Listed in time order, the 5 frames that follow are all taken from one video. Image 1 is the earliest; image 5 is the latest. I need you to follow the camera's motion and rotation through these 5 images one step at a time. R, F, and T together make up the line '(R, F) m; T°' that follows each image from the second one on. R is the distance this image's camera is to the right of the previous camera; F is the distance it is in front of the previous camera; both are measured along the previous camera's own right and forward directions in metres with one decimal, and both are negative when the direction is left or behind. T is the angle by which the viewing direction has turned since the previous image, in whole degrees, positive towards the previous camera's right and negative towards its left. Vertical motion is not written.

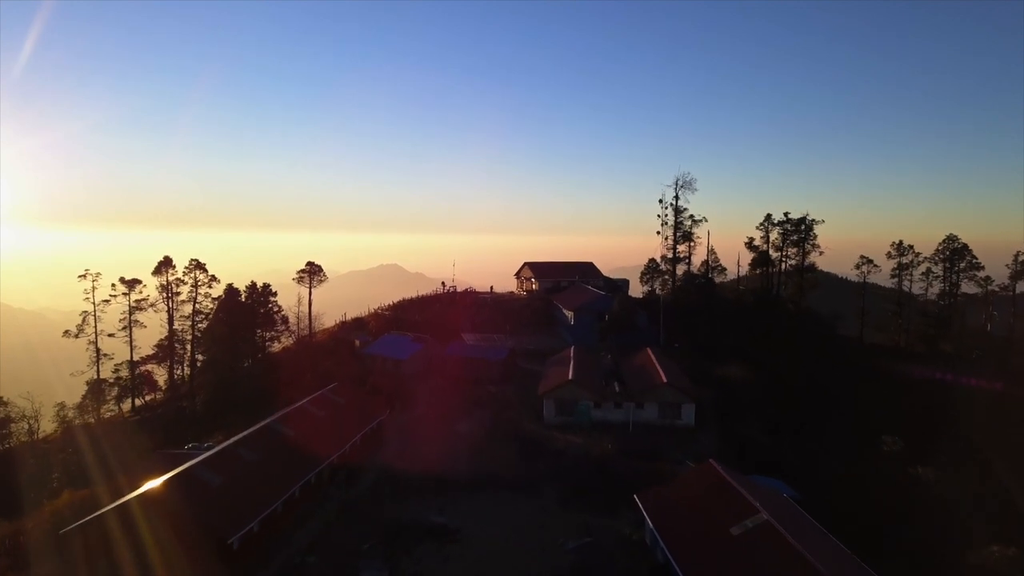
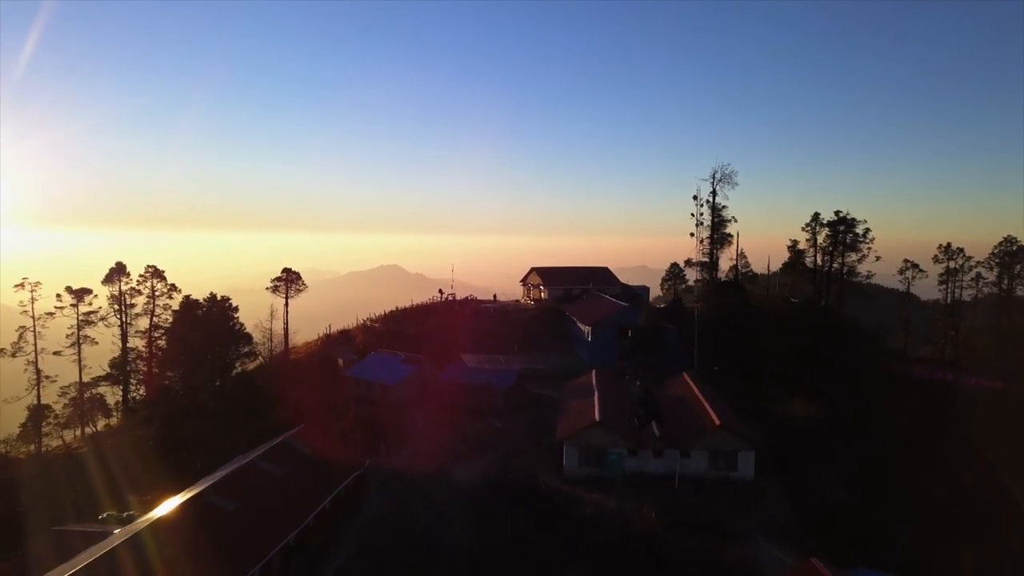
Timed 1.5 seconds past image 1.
(-0.4, +5.9) m; 0°
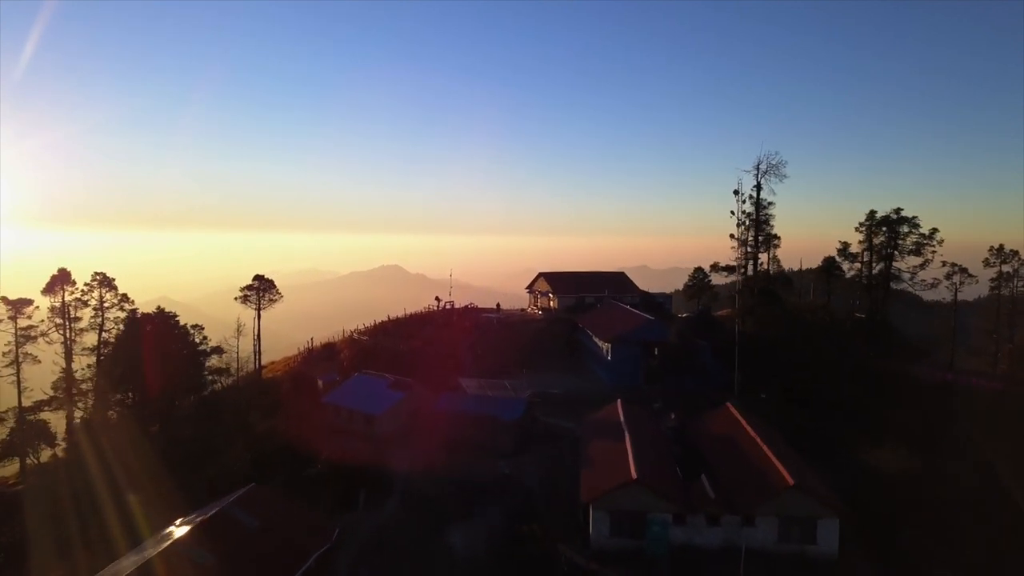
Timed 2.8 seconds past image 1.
(-0.3, +5.2) m; 0°
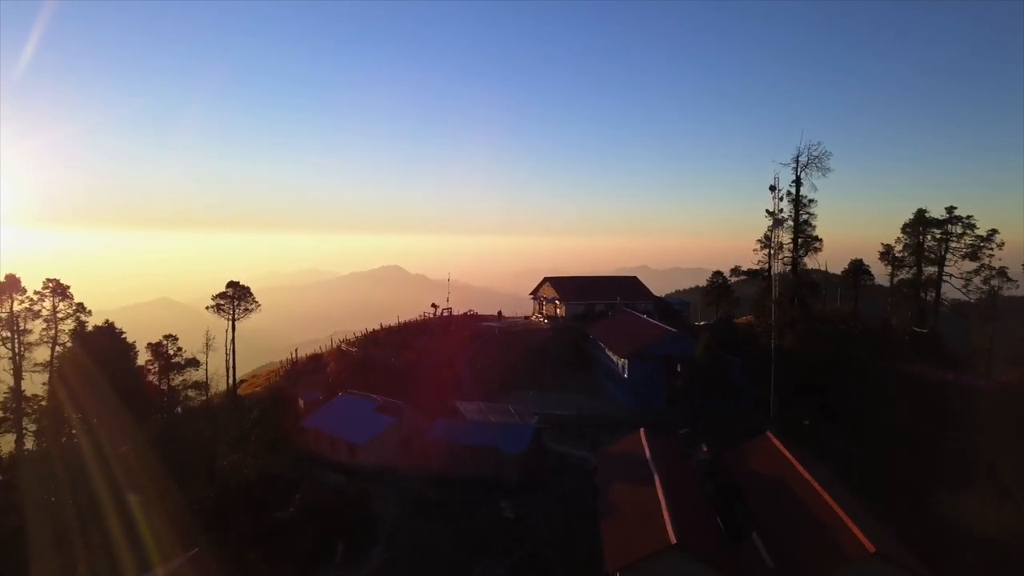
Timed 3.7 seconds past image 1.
(-0.2, +3.5) m; 0°
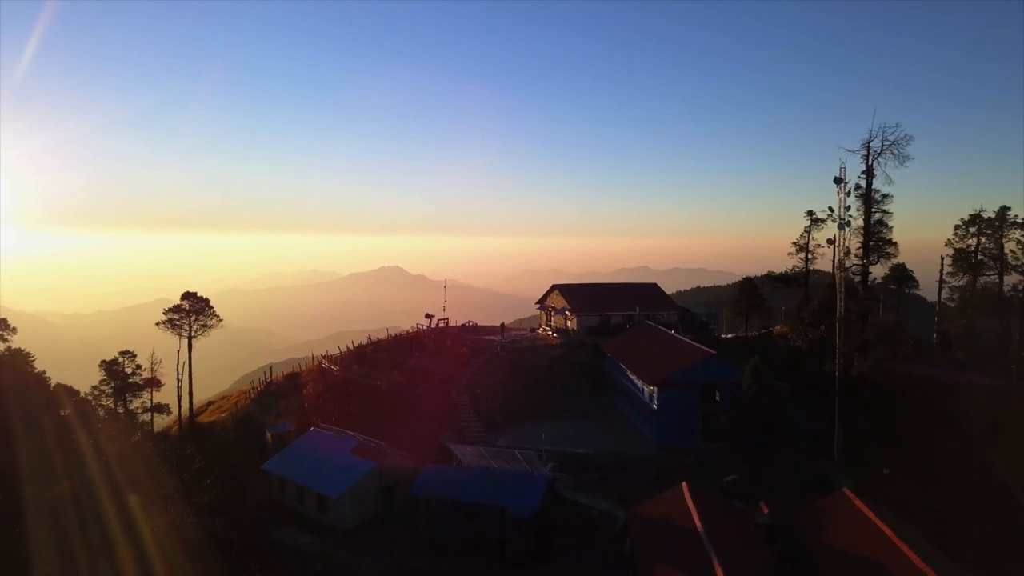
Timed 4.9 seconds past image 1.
(-0.2, +4.6) m; 0°
